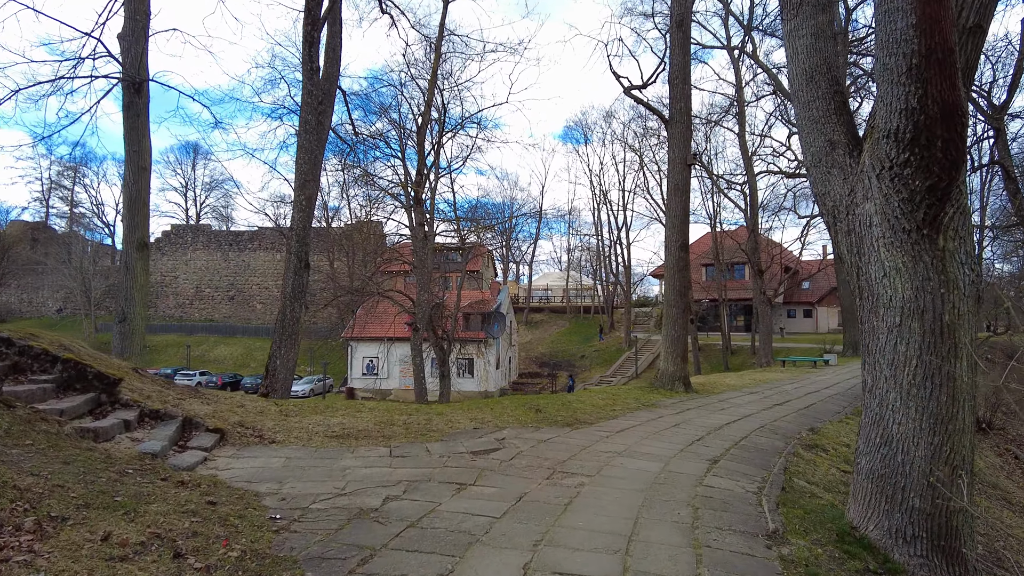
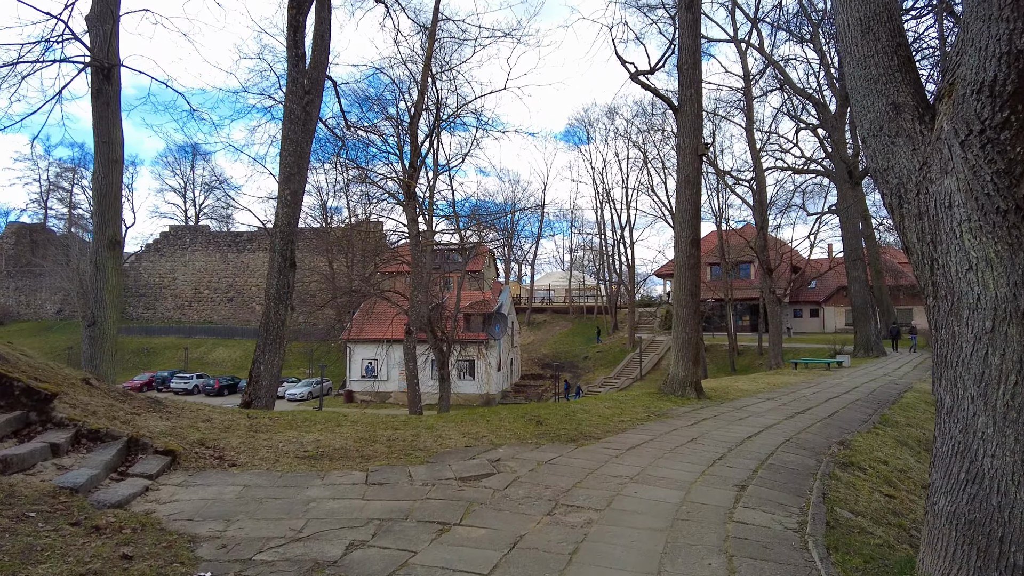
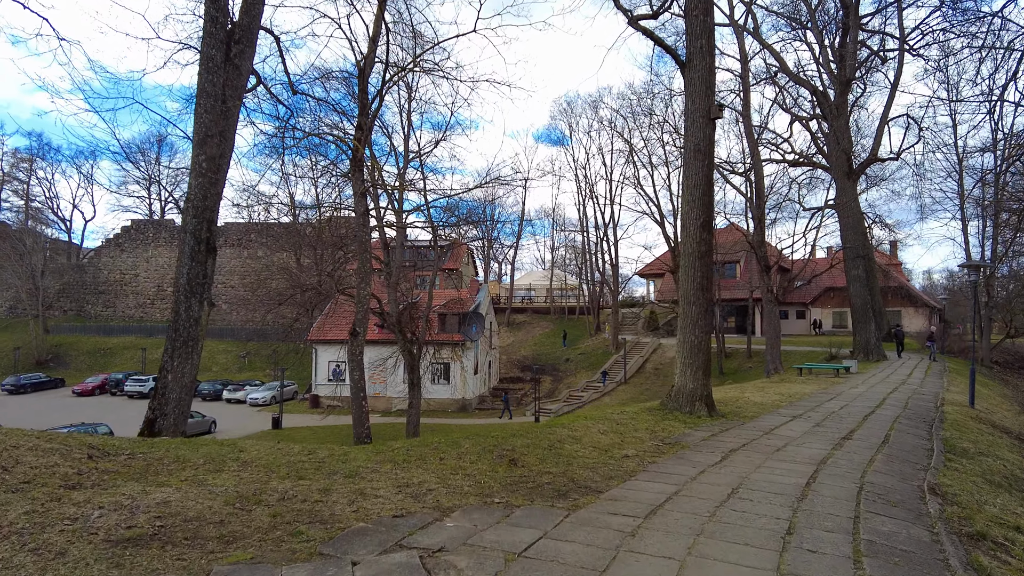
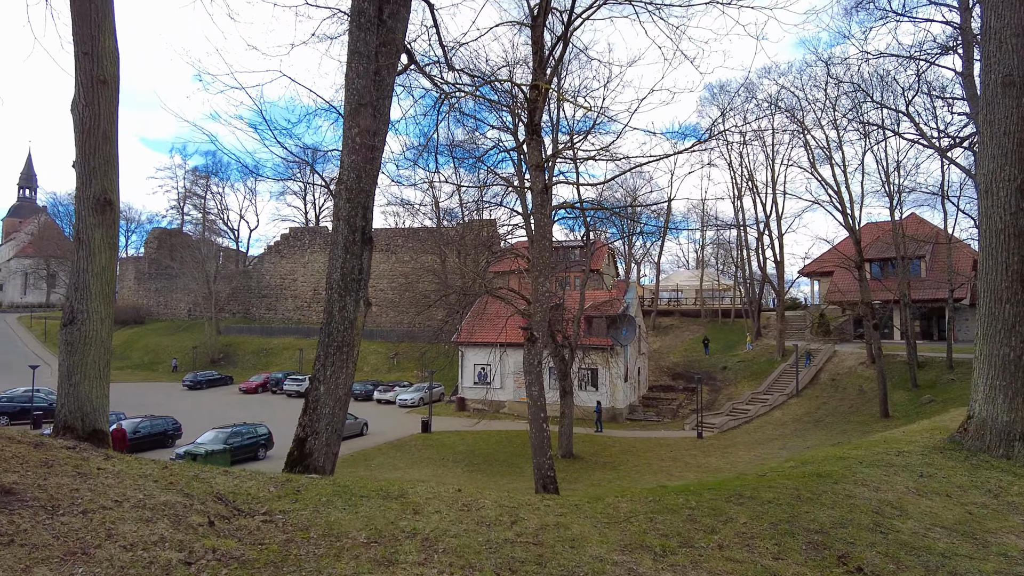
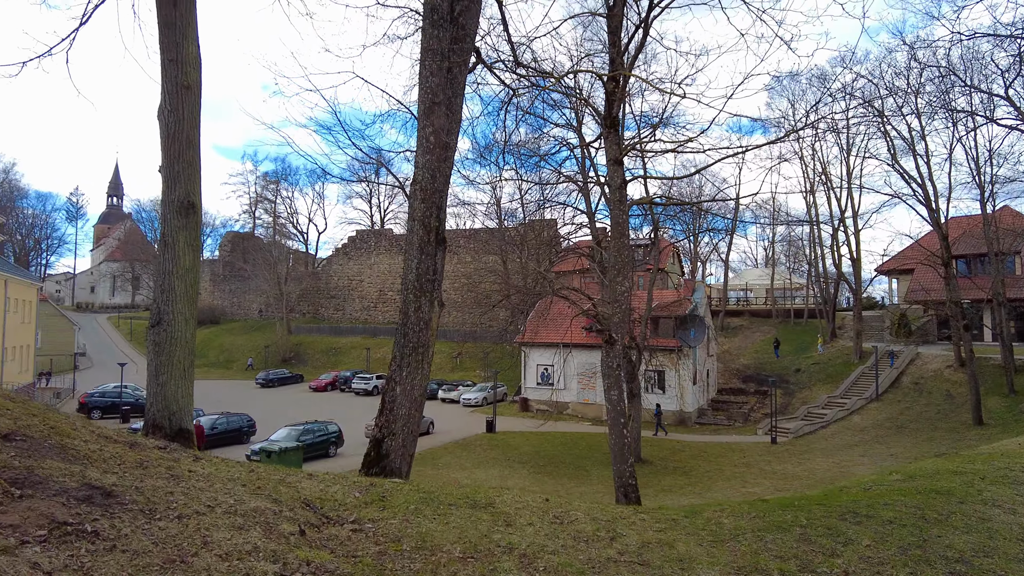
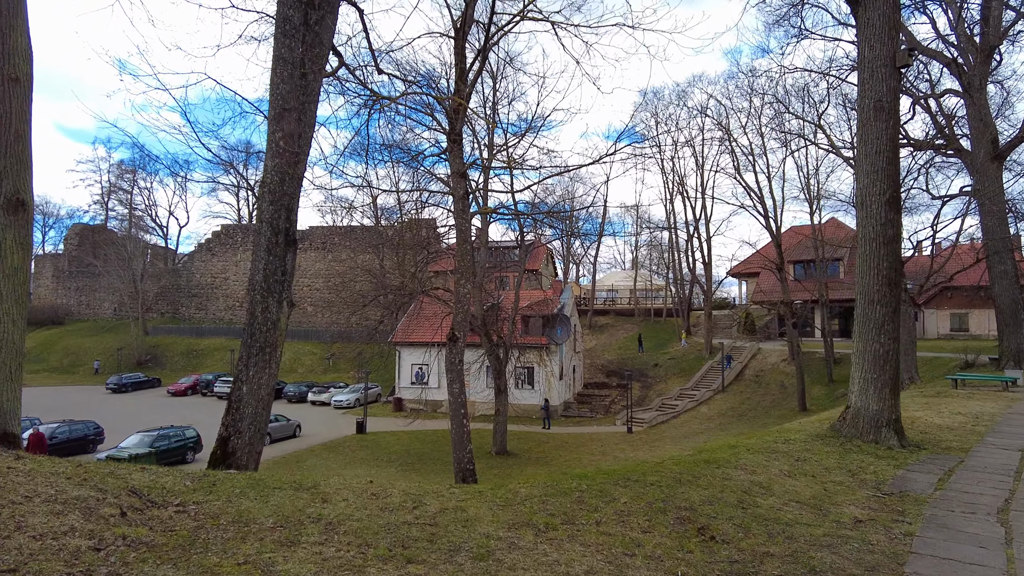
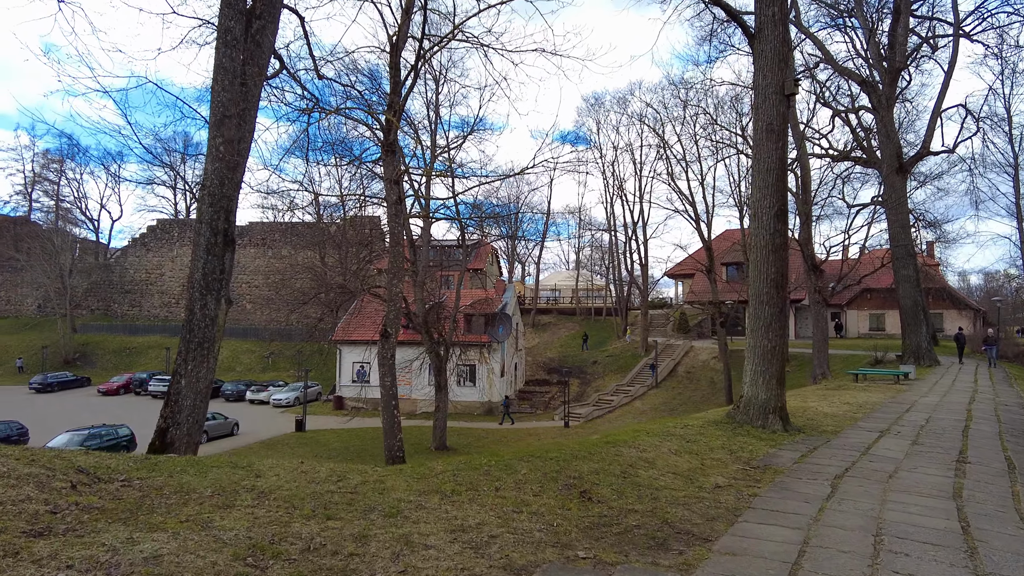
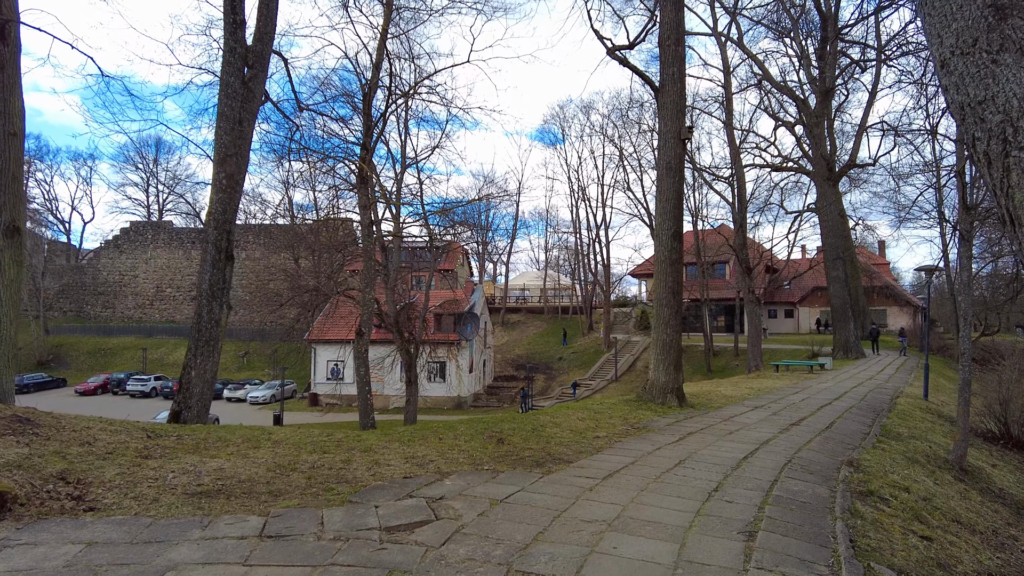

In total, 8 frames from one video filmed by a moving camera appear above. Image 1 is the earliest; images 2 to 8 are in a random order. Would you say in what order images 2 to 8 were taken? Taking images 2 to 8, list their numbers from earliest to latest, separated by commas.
2, 8, 3, 7, 6, 4, 5
